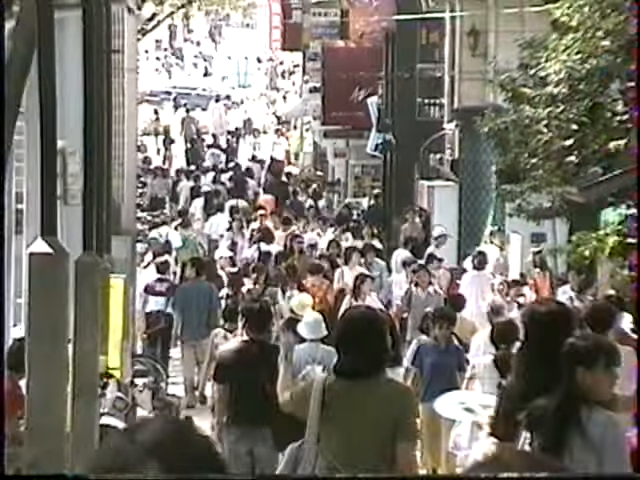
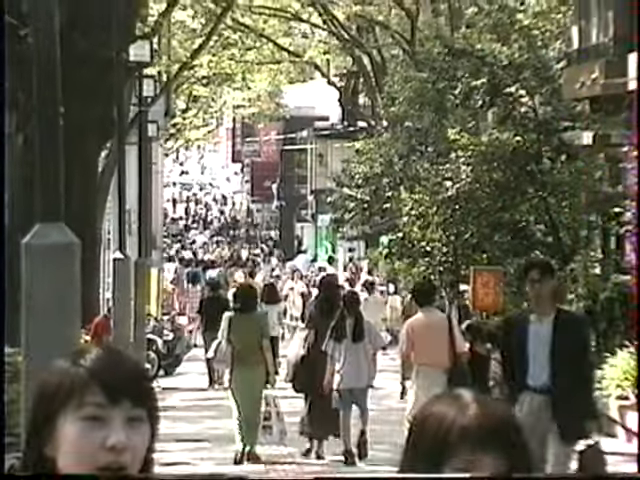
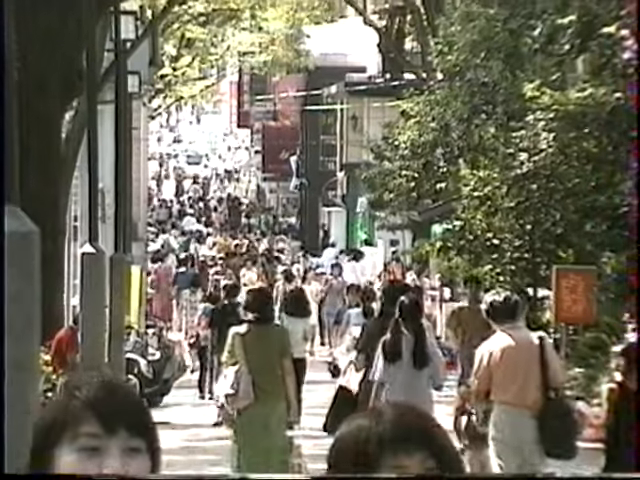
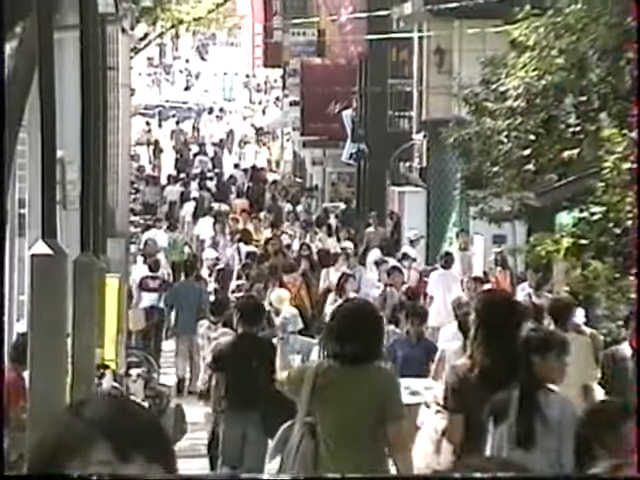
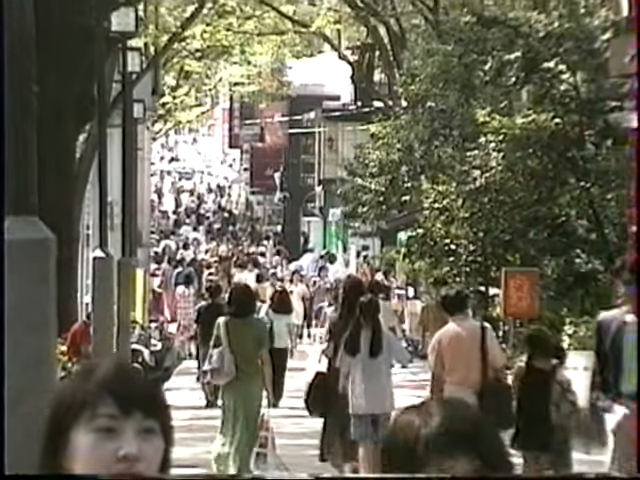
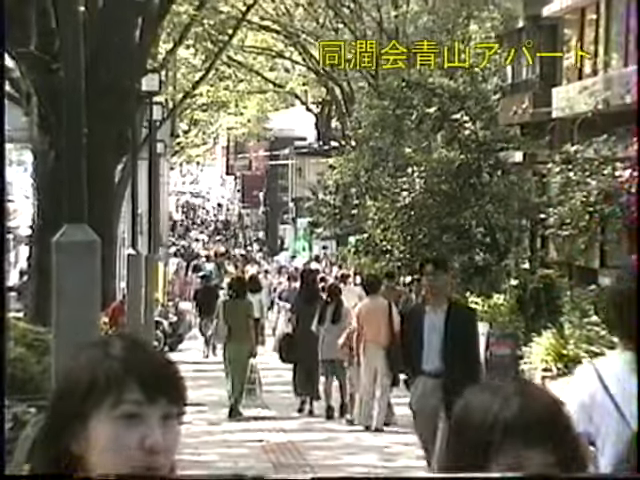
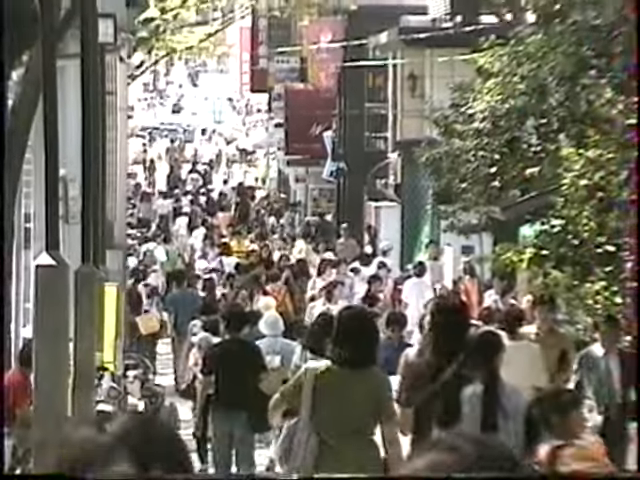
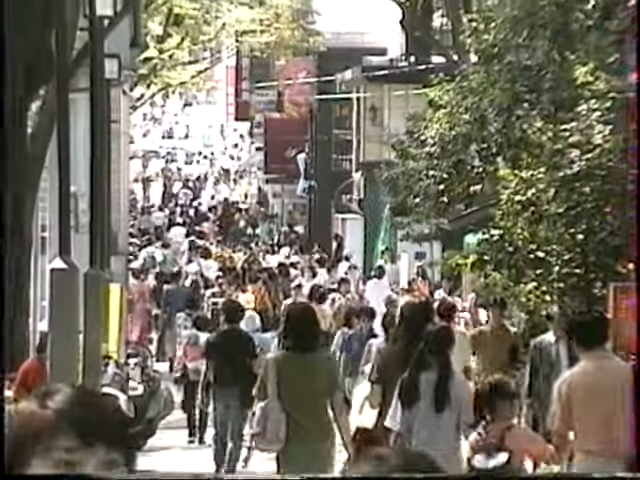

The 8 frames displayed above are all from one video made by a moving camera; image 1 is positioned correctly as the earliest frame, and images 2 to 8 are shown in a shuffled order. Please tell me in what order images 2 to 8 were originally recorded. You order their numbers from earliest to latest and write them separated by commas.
4, 7, 8, 3, 5, 2, 6
